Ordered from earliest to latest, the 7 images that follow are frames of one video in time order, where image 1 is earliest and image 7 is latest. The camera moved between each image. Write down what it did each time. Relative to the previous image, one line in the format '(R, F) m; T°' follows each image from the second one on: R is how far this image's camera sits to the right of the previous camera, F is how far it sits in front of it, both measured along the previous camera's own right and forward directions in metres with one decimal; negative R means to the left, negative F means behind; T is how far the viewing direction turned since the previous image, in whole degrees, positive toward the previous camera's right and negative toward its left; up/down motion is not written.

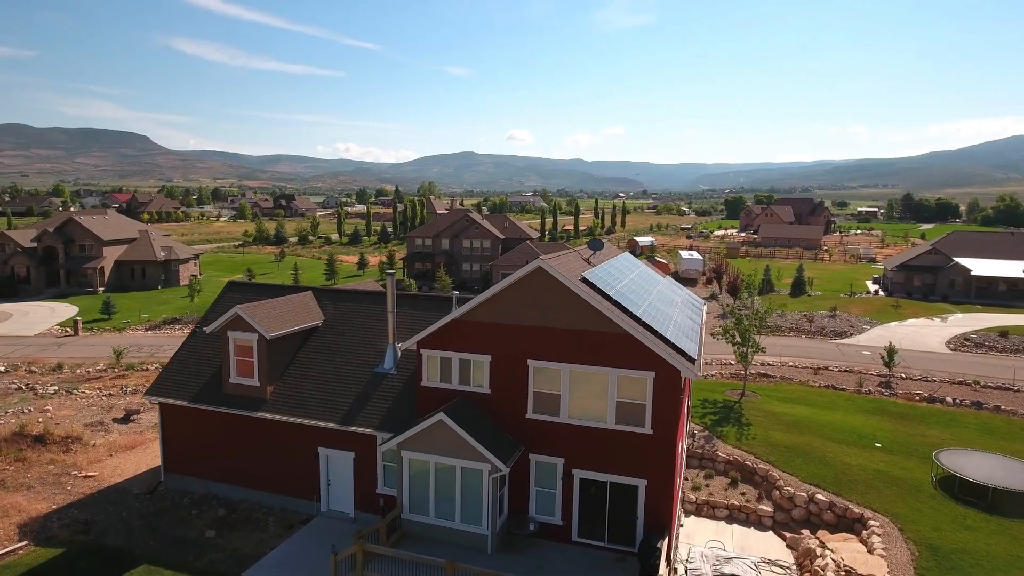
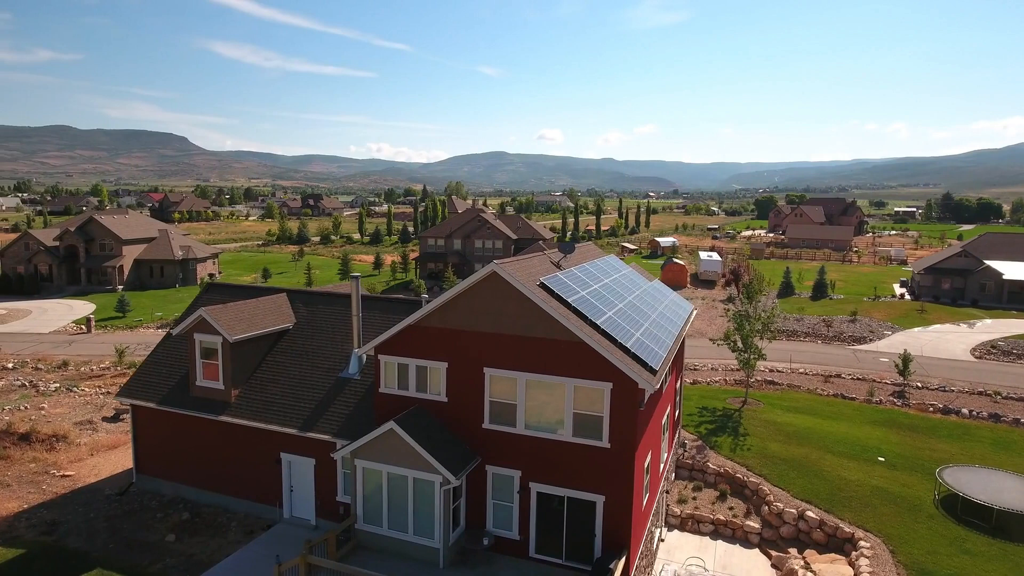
(+2.1, +0.7) m; -3°
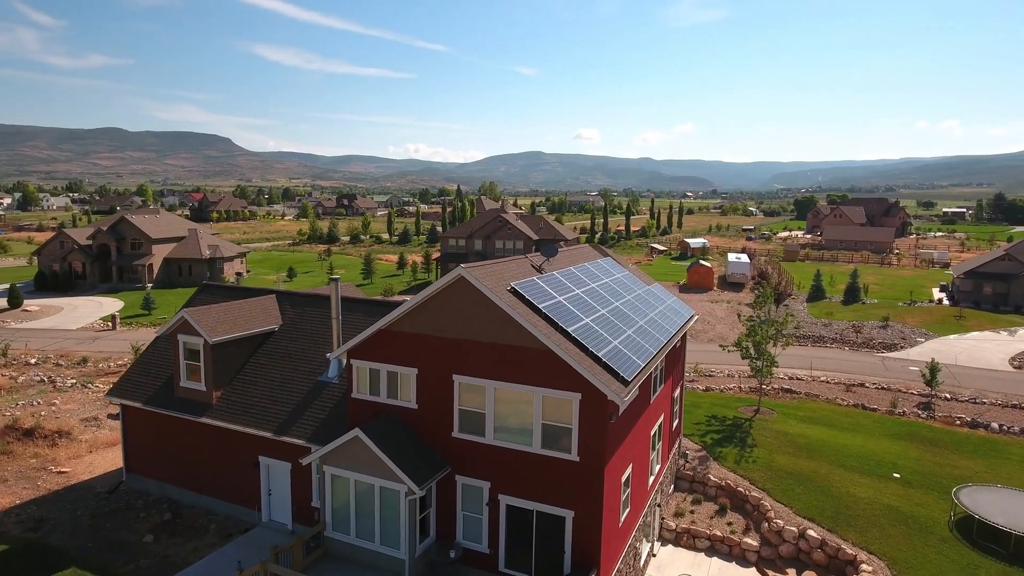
(+1.8, +0.7) m; -3°
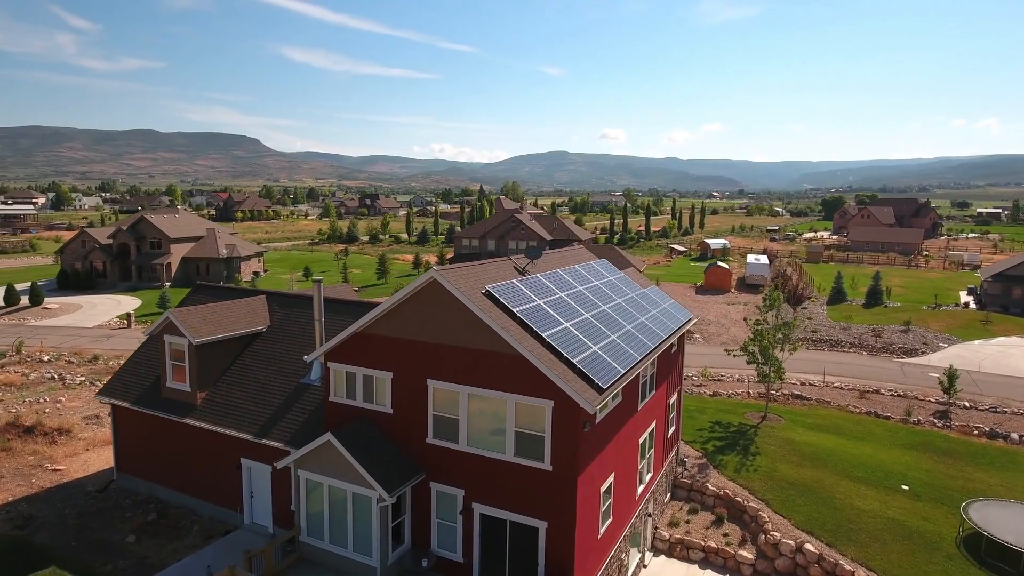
(+1.3, +0.5) m; -2°
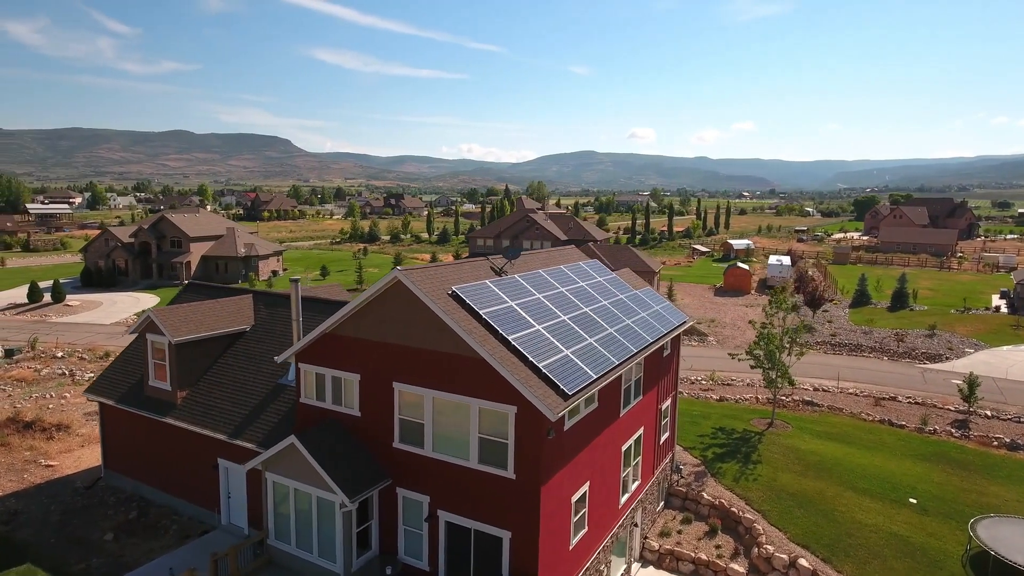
(+1.5, +0.6) m; -2°
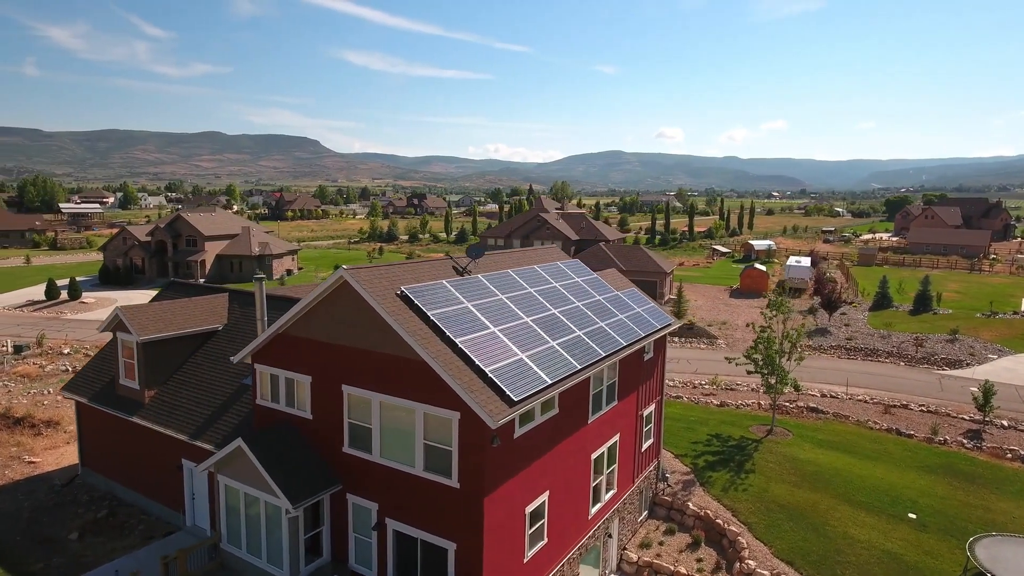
(+1.8, +0.7) m; -2°
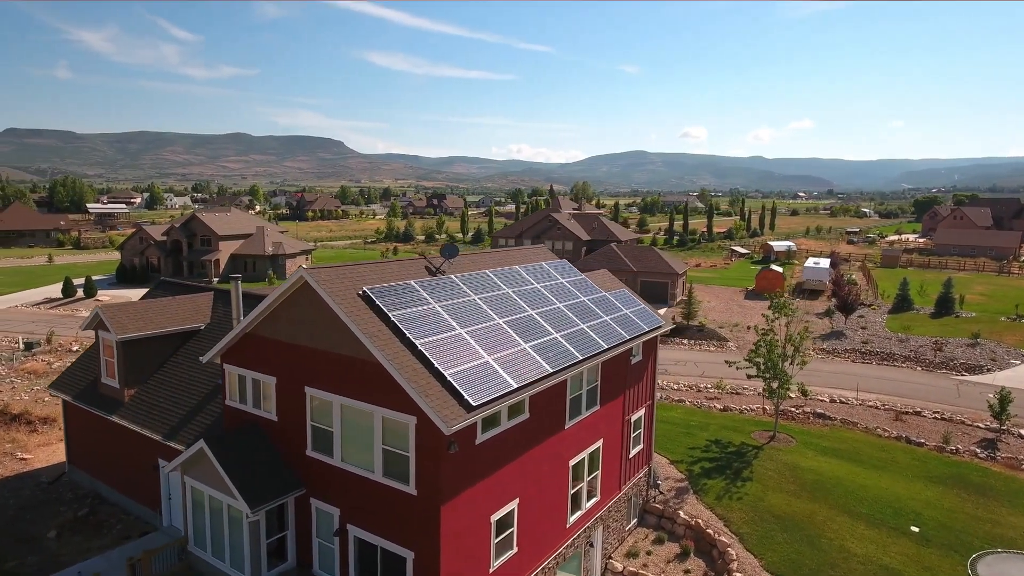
(+1.4, +0.5) m; -2°
